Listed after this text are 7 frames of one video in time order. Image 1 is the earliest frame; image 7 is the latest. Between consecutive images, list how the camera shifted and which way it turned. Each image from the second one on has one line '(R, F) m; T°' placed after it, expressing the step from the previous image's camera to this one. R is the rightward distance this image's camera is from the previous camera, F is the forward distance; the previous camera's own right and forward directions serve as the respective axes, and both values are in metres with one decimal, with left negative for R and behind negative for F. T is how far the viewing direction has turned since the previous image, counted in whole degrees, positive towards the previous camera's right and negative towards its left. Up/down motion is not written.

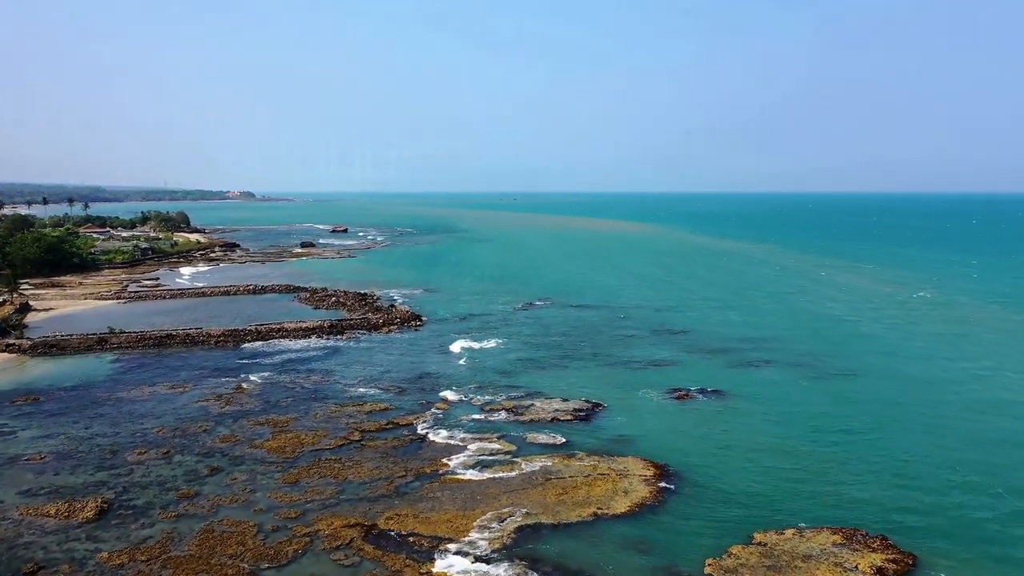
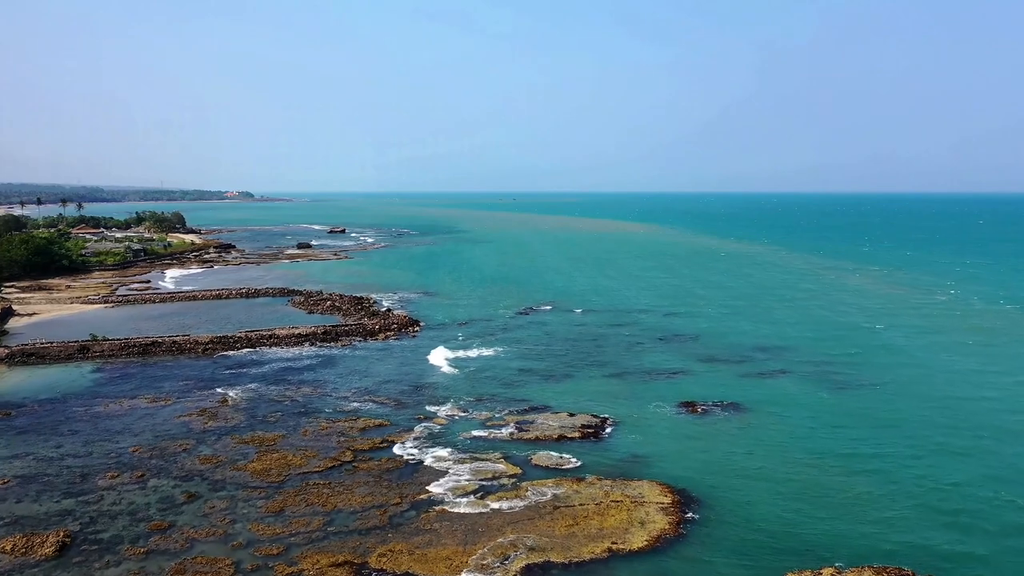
(-0.2, +2.0) m; 0°
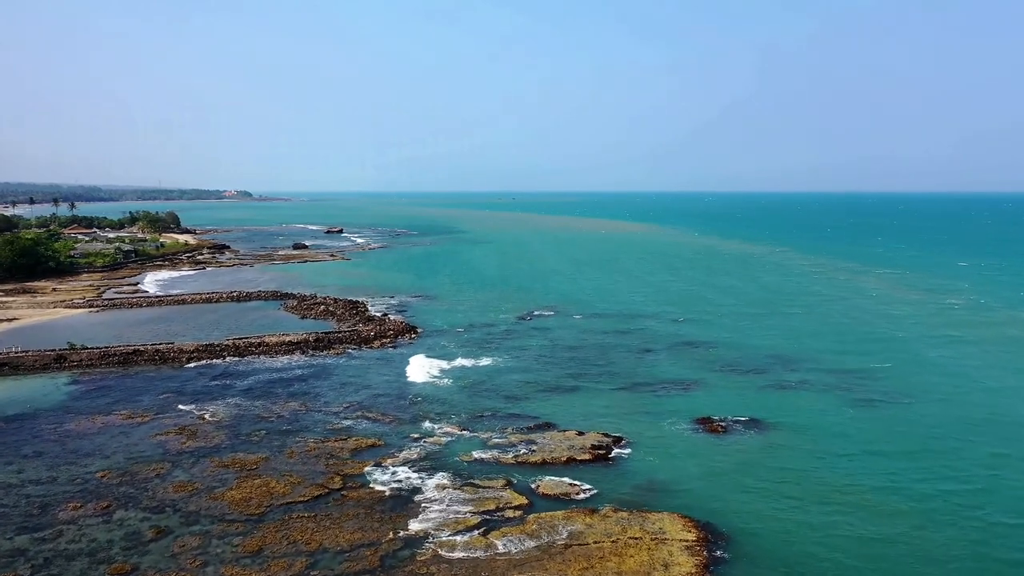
(-0.2, +2.3) m; 0°
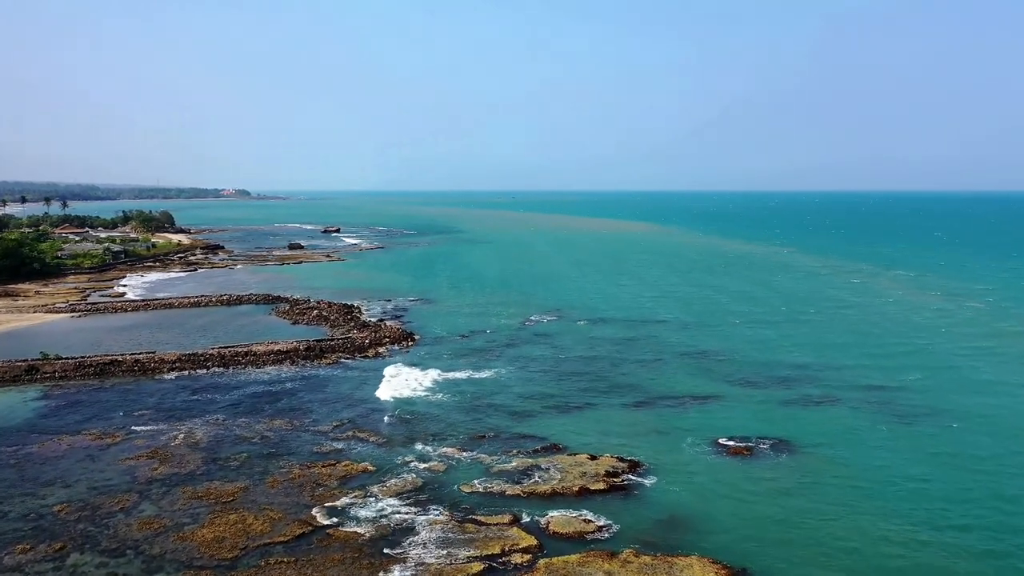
(-0.2, +2.5) m; 0°
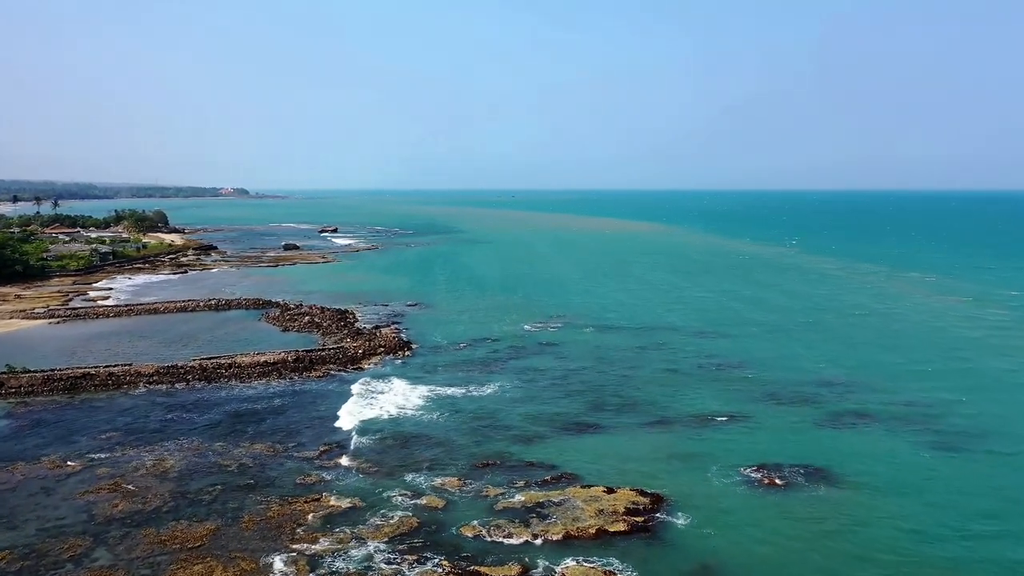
(-0.2, +2.8) m; 0°
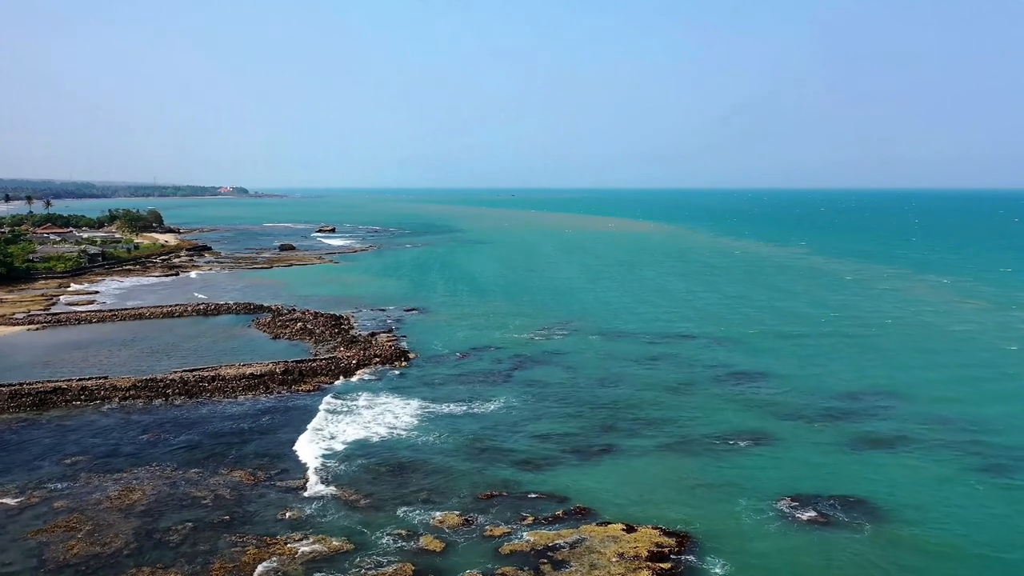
(-0.2, +2.5) m; 0°
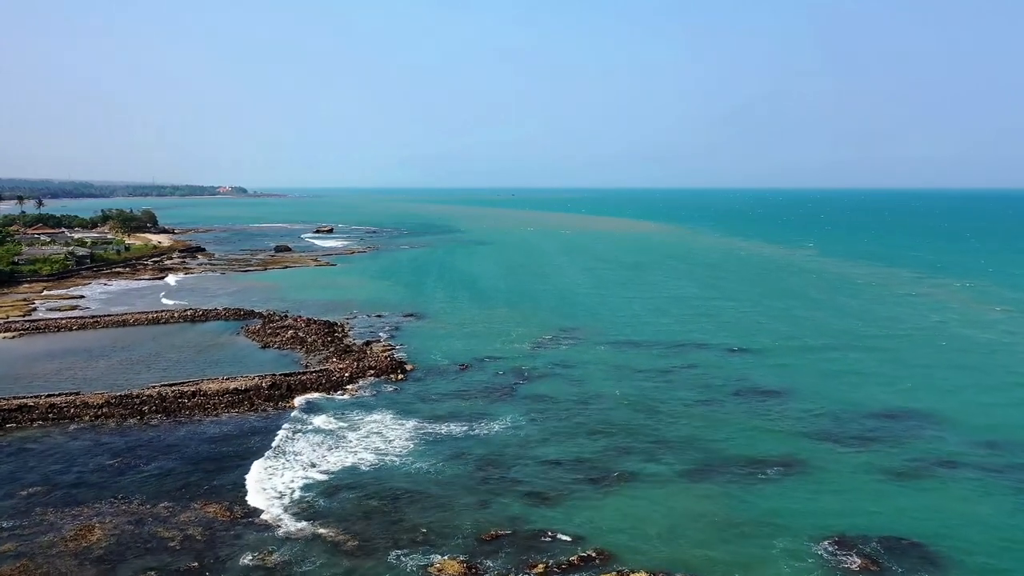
(-0.2, +2.5) m; 0°
